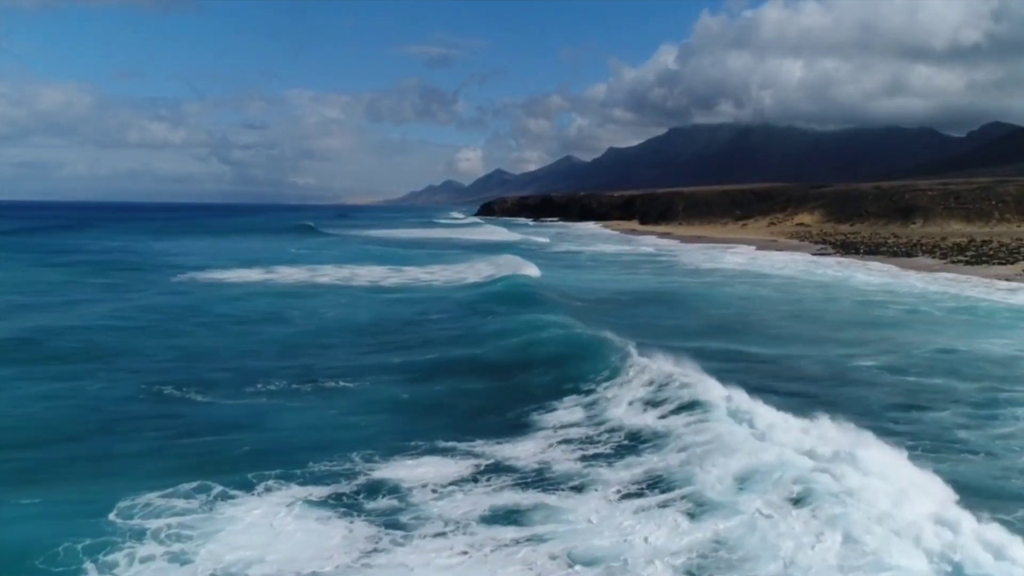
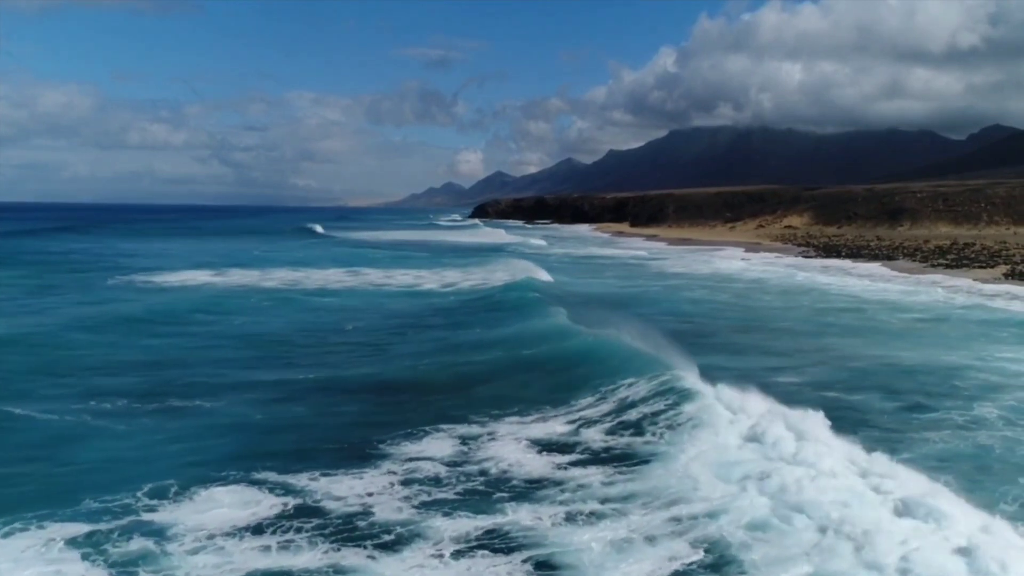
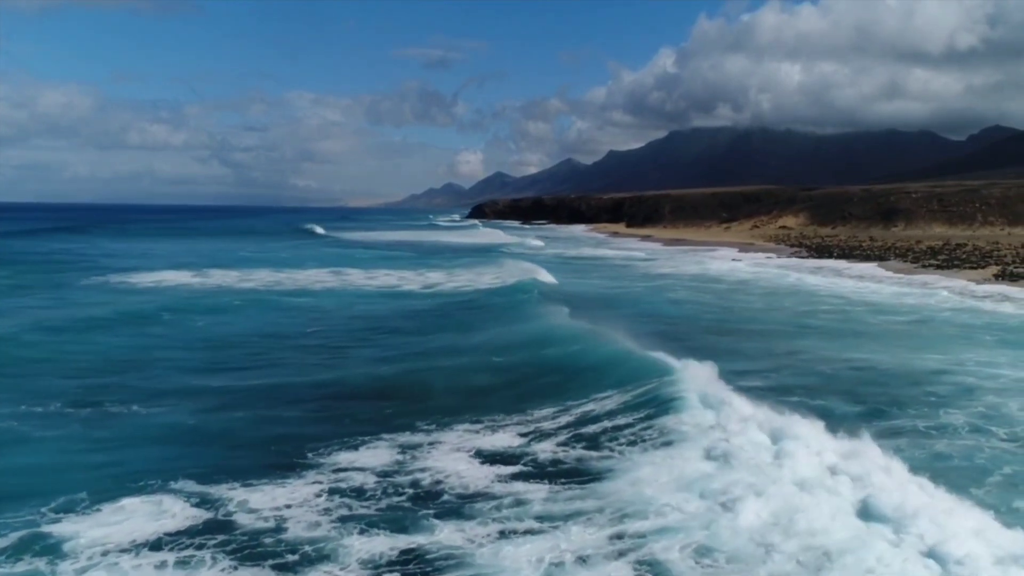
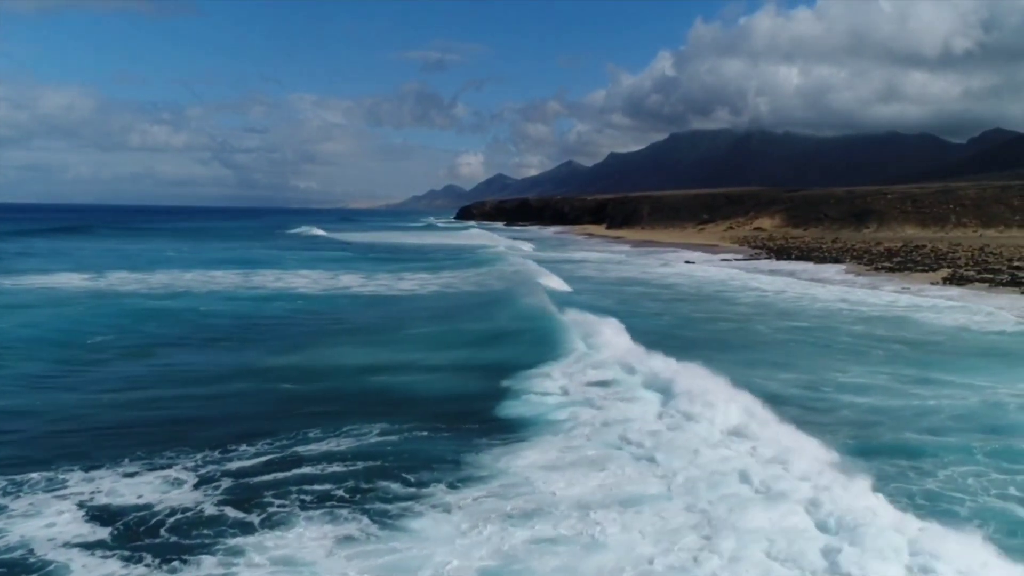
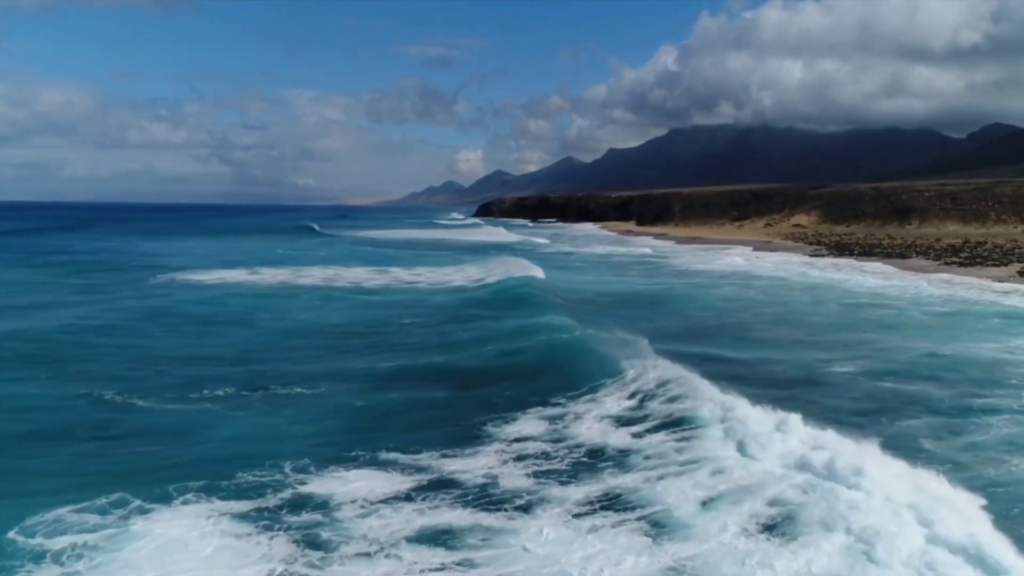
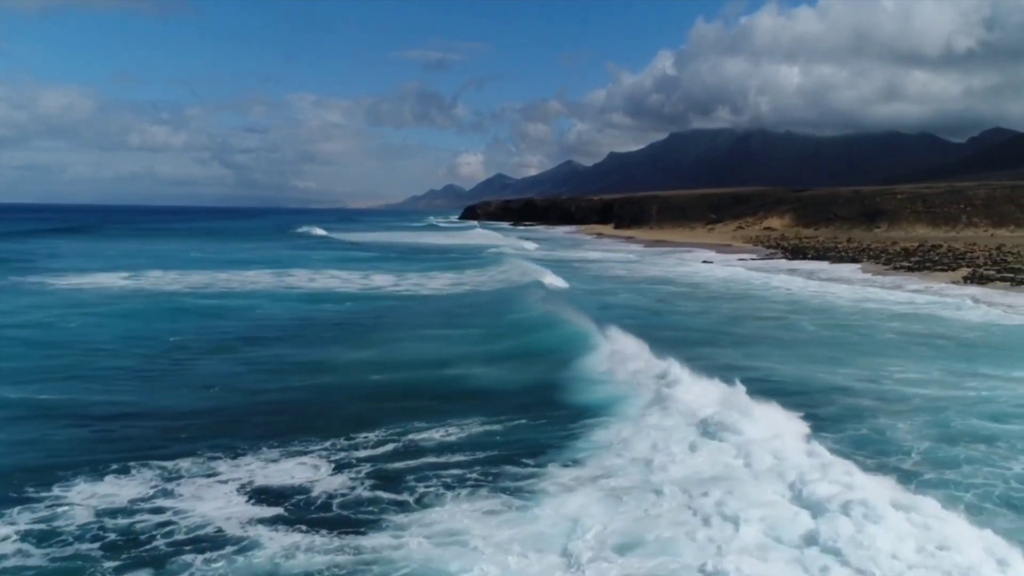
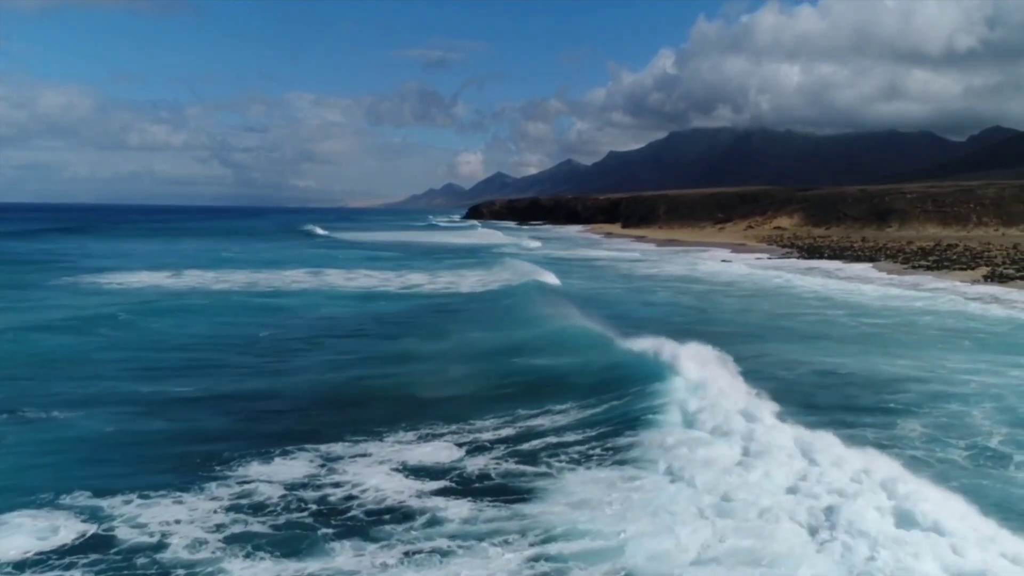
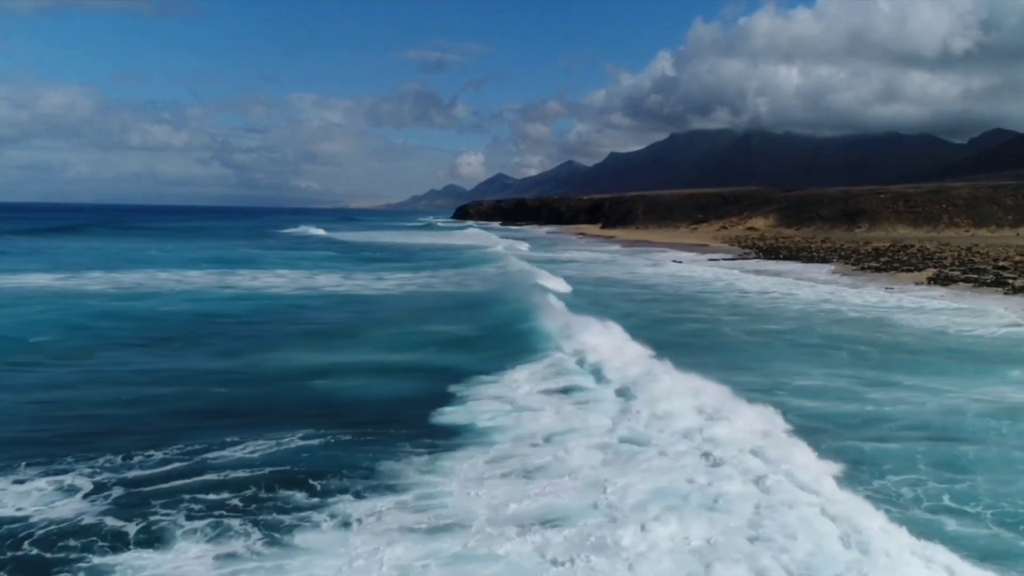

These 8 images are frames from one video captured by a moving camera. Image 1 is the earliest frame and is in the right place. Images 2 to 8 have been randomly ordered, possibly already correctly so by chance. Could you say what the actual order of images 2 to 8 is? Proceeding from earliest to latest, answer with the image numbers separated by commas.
5, 2, 3, 7, 6, 4, 8
